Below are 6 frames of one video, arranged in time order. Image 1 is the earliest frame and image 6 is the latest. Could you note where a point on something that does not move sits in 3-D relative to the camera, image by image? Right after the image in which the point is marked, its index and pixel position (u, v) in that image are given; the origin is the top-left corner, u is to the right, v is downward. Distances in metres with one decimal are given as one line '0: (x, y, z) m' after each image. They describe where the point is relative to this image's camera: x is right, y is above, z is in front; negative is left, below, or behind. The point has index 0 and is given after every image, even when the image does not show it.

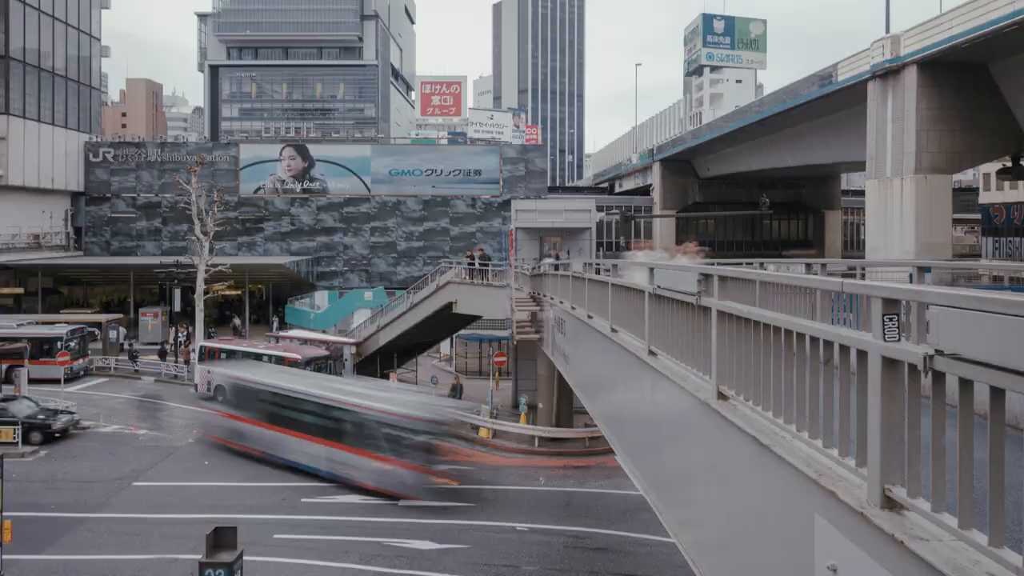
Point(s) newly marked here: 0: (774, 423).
0: (+1.3, -0.7, +3.9) m
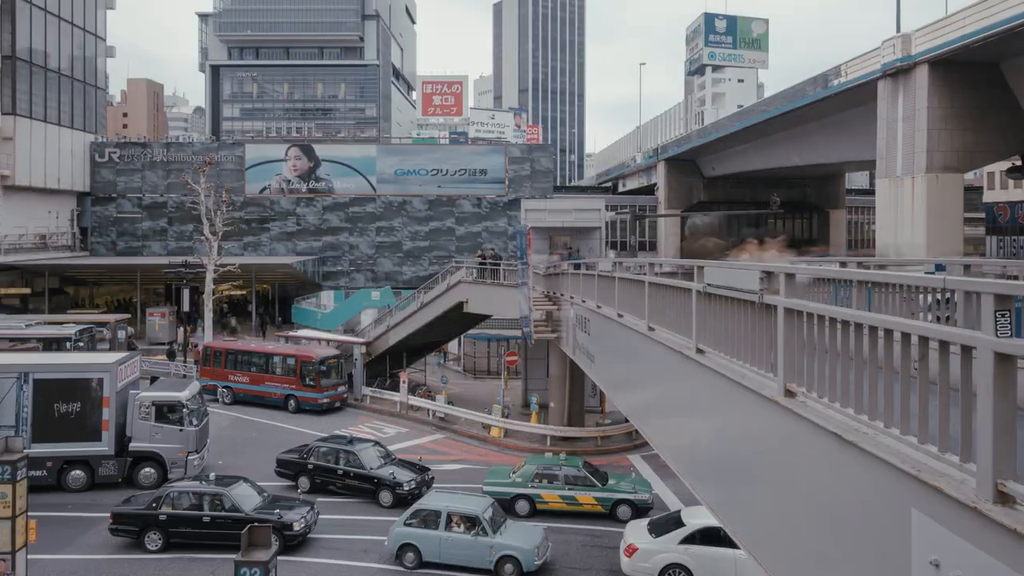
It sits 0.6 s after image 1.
0: (+1.7, -0.6, +3.9) m
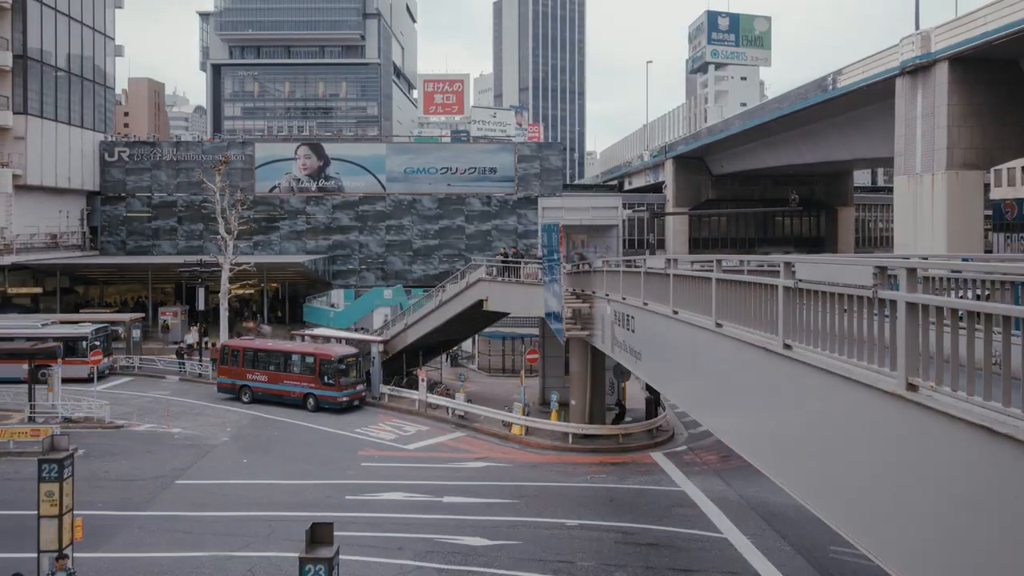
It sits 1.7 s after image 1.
0: (+2.4, -0.6, +3.9) m
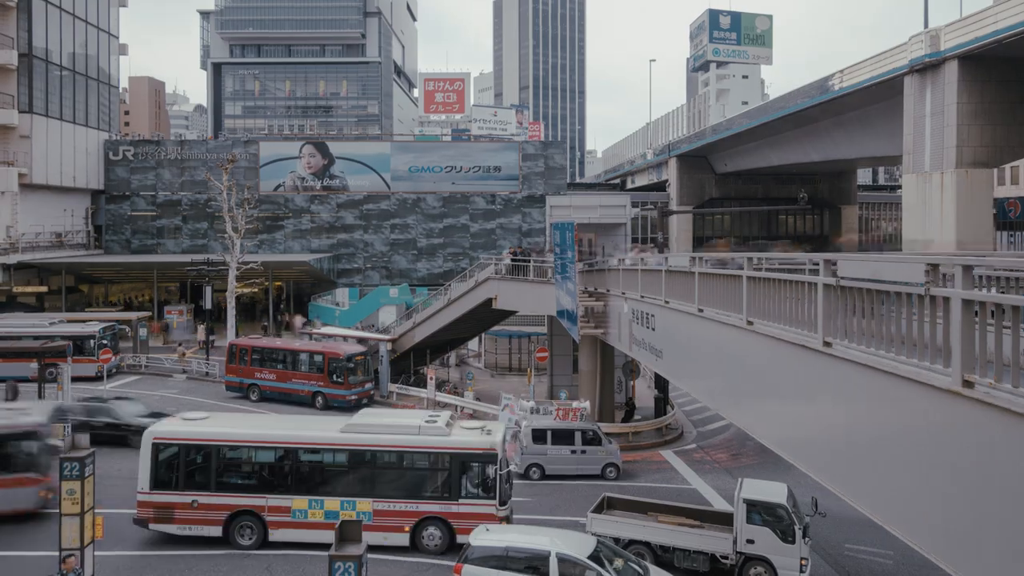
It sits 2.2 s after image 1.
0: (+2.7, -0.6, +3.9) m
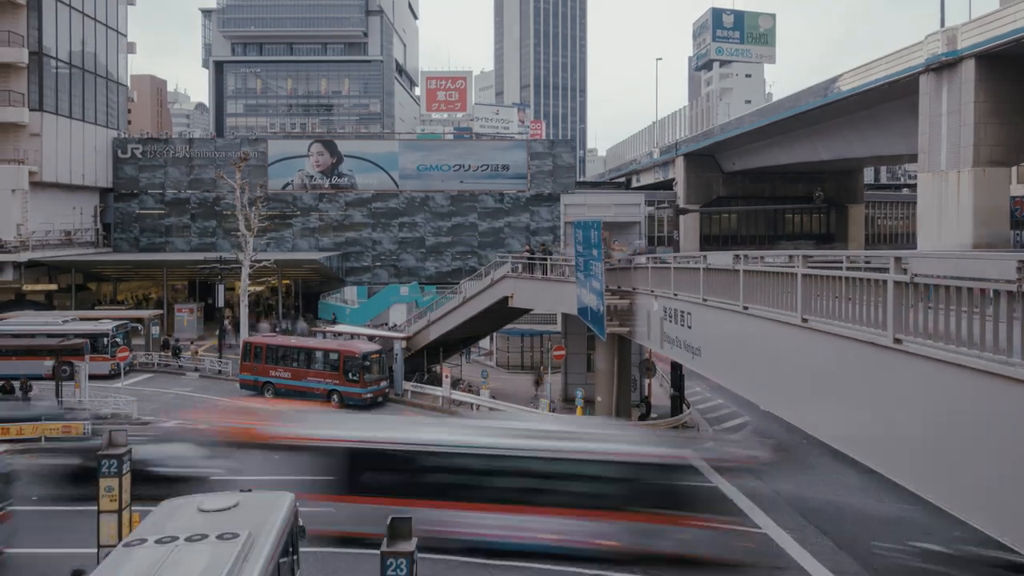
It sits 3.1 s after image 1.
0: (+3.3, -0.6, +4.0) m
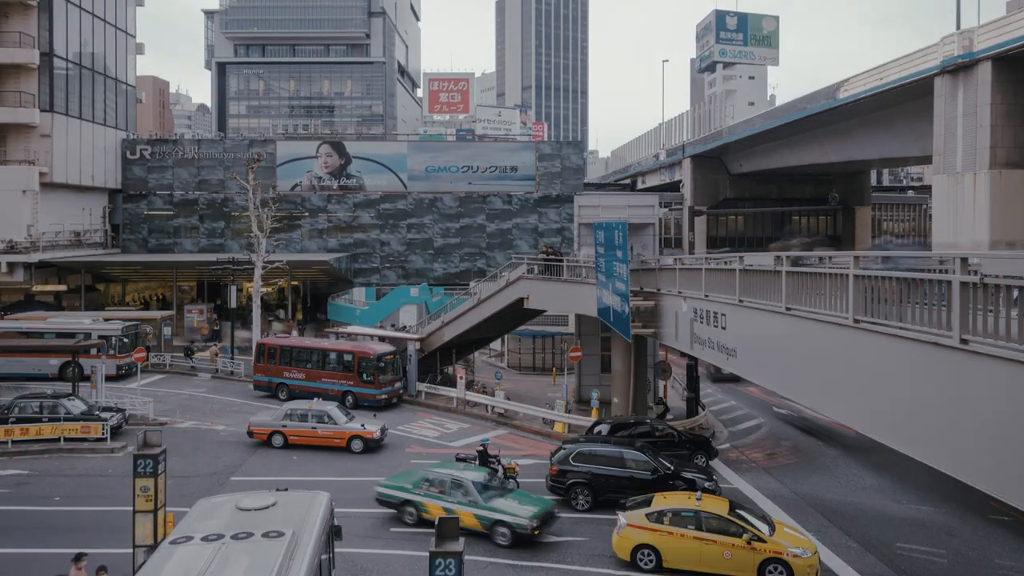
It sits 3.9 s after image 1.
0: (+3.8, -0.6, +4.0) m
